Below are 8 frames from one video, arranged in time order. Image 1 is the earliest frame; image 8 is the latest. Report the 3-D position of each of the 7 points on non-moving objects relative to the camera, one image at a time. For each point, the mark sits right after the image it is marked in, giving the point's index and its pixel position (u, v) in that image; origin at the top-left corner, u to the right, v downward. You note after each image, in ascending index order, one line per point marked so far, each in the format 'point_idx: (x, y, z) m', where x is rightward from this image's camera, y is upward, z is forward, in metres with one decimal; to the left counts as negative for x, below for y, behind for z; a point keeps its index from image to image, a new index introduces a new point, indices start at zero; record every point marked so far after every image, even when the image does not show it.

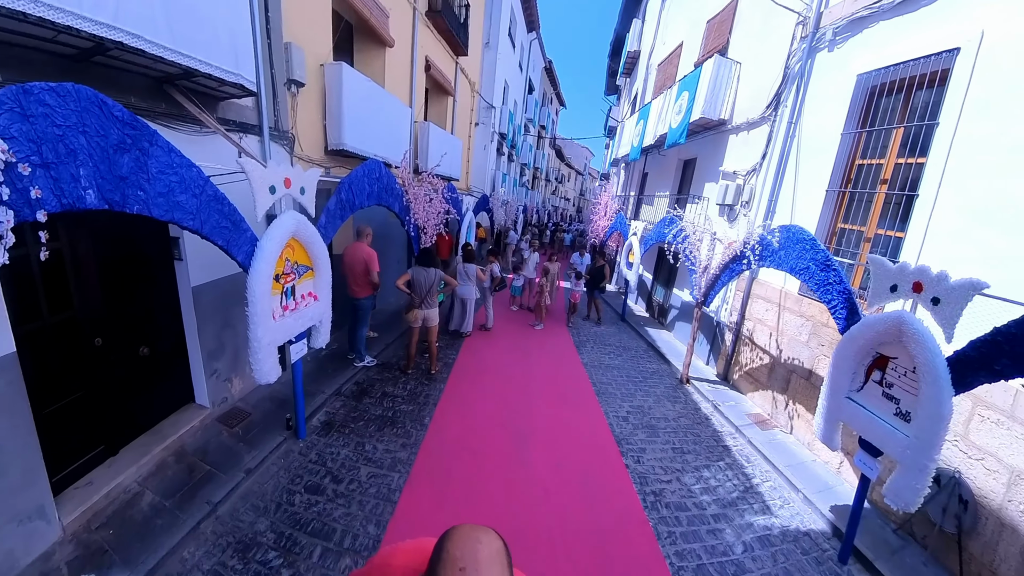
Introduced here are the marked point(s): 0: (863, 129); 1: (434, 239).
0: (+4.1, +1.9, +4.6) m
1: (-1.2, +0.8, +6.2) m
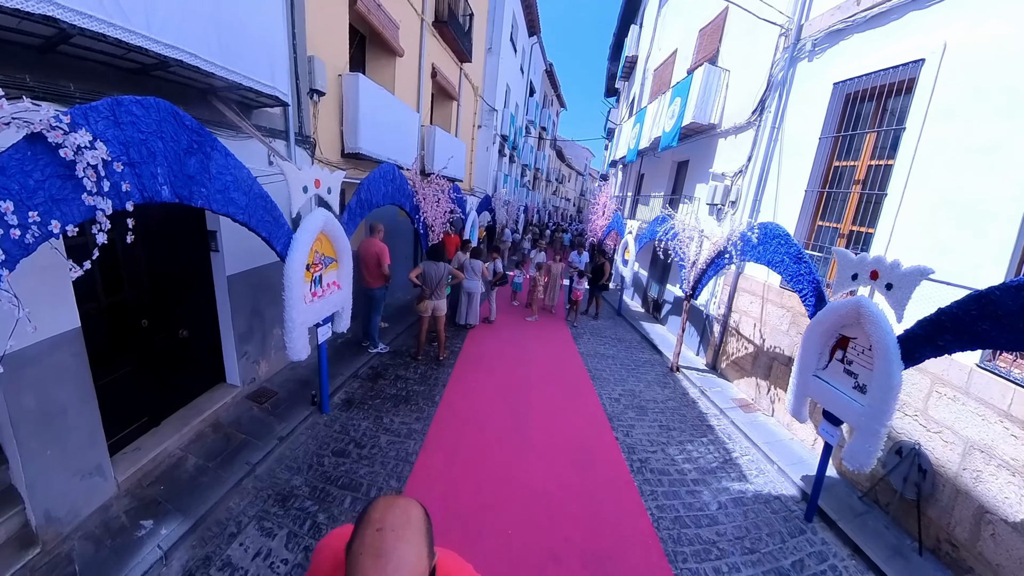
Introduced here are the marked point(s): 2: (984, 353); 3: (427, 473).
0: (+4.1, +1.9, +4.9) m
1: (-1.2, +0.9, +6.6) m
2: (+4.1, -0.5, +3.2) m
3: (-0.7, -1.5, +3.2) m
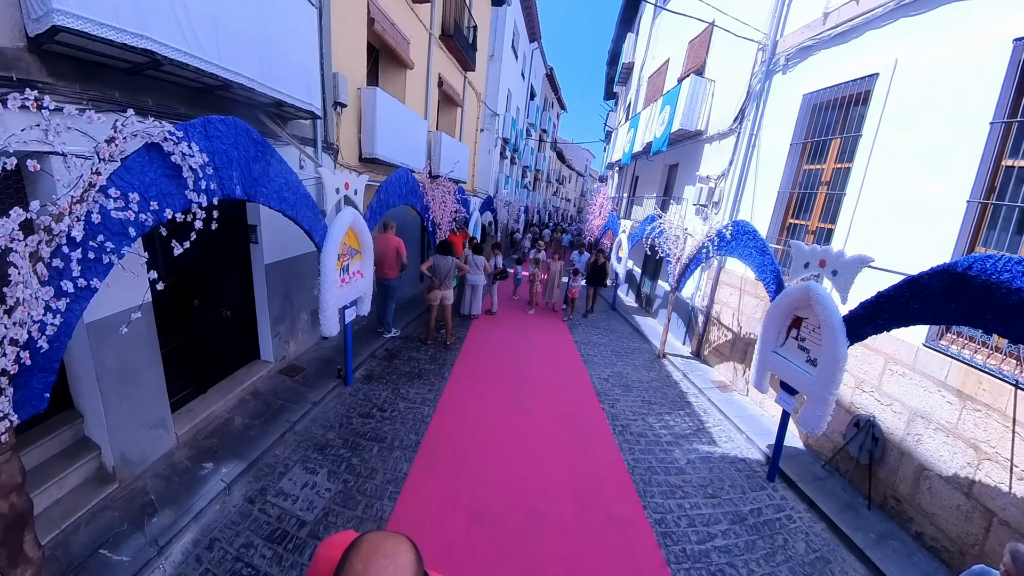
0: (+4.1, +2.1, +5.5) m
1: (-1.2, +1.0, +7.2) m
2: (+4.1, -0.4, +3.8) m
3: (-0.7, -1.3, +3.7) m
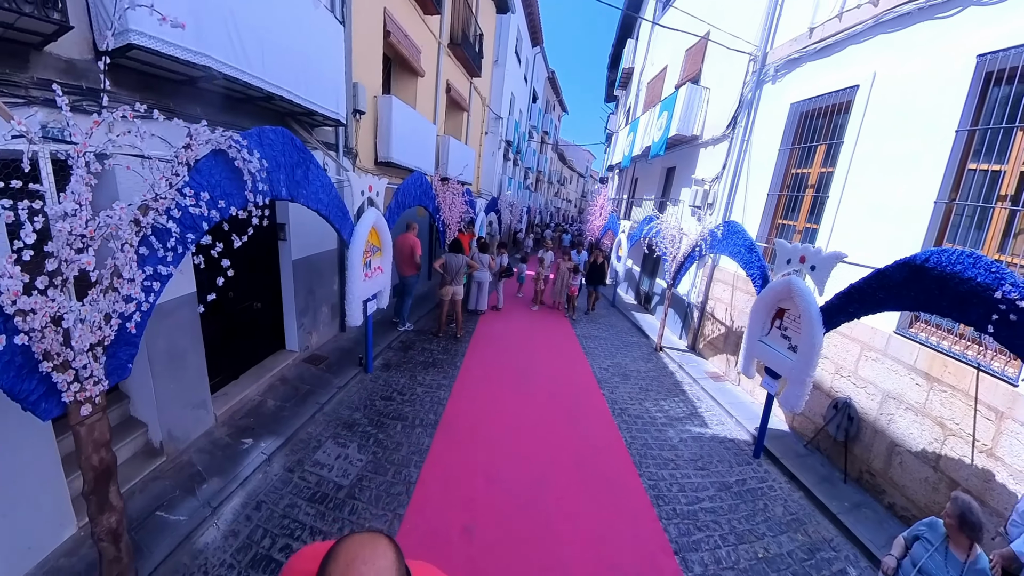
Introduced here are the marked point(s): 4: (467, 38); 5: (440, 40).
0: (+4.2, +2.1, +5.8) m
1: (-1.1, +1.0, +7.5) m
2: (+4.1, -0.4, +4.1) m
3: (-0.6, -1.3, +4.1) m
4: (-1.0, +5.5, +8.7) m
5: (-1.4, +4.9, +7.8) m
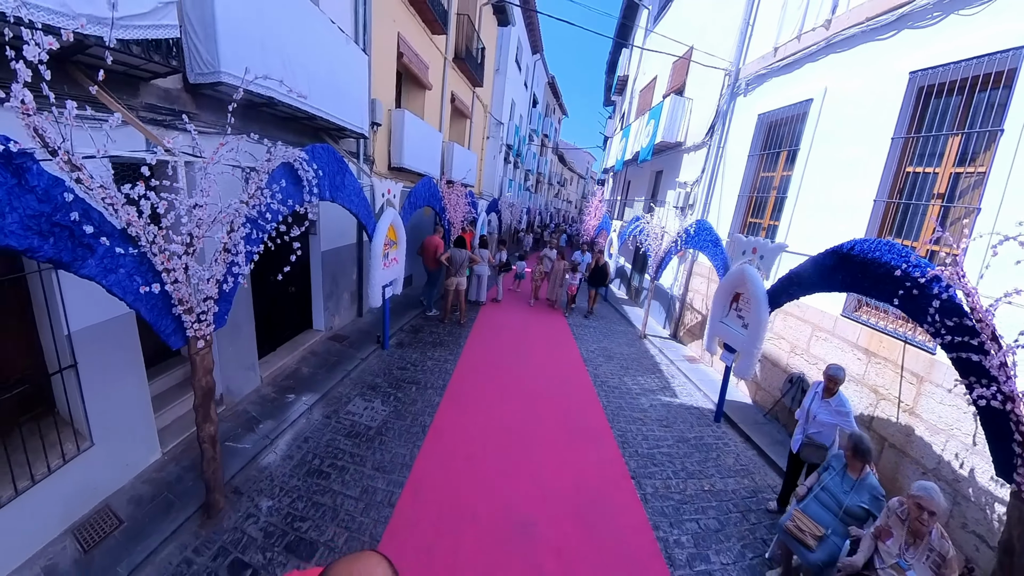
0: (+4.2, +2.3, +6.6) m
1: (-1.1, +1.2, +8.3) m
2: (+4.1, -0.2, +4.8) m
3: (-0.6, -1.1, +4.8) m
4: (-1.0, +5.6, +9.4) m
5: (-1.4, +5.0, +8.5) m
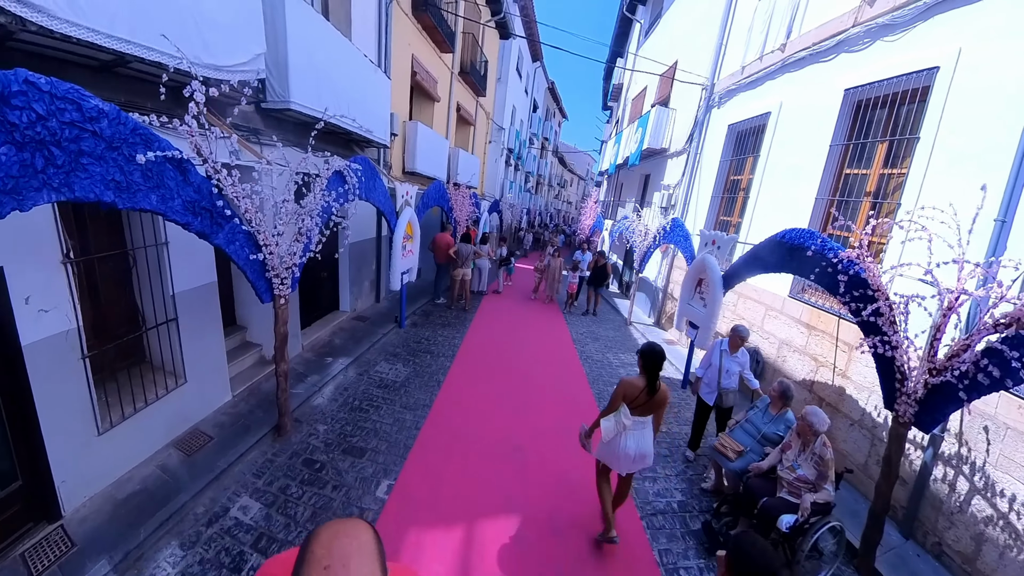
0: (+4.2, +2.4, +7.4) m
1: (-1.1, +1.4, +9.2) m
2: (+4.1, 0.0, +5.7) m
3: (-0.7, -0.9, +5.7) m
4: (-1.0, +5.8, +10.3) m
5: (-1.4, +5.2, +9.4) m
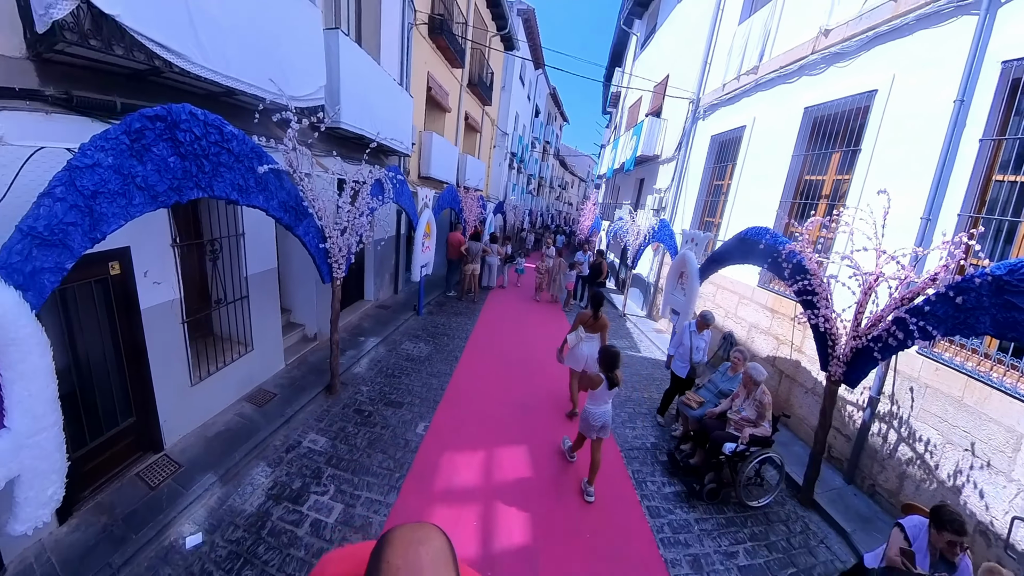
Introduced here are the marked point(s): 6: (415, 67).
0: (+4.3, +2.6, +8.3) m
1: (-1.0, +1.5, +10.0) m
2: (+4.2, +0.1, +6.5) m
3: (-0.6, -0.8, +6.5) m
4: (-0.9, +6.0, +11.2) m
5: (-1.3, +5.3, +10.3) m
6: (-1.8, +4.2, +7.5) m
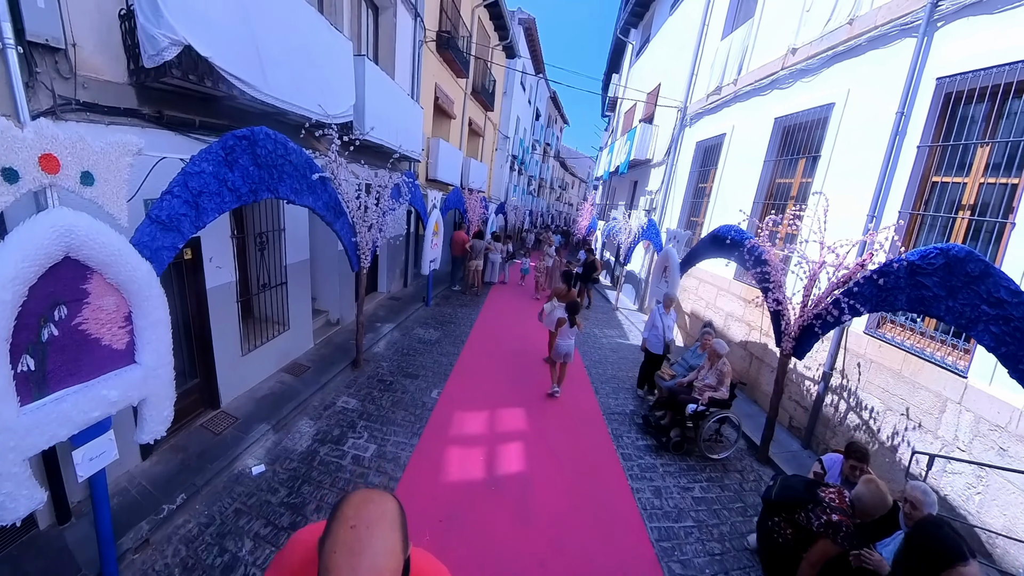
0: (+4.3, +2.7, +8.9) m
1: (-1.0, +1.6, +10.7) m
2: (+4.2, +0.2, +7.2) m
3: (-0.6, -0.6, +7.2) m
4: (-0.9, +6.1, +11.9) m
5: (-1.3, +5.5, +11.0) m
6: (-1.8, +4.3, +8.2) m
